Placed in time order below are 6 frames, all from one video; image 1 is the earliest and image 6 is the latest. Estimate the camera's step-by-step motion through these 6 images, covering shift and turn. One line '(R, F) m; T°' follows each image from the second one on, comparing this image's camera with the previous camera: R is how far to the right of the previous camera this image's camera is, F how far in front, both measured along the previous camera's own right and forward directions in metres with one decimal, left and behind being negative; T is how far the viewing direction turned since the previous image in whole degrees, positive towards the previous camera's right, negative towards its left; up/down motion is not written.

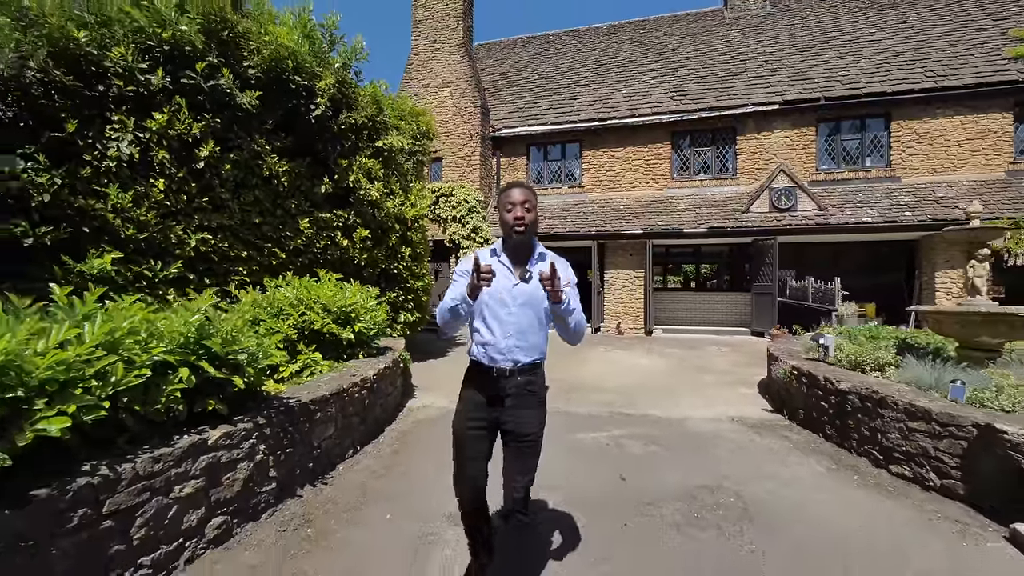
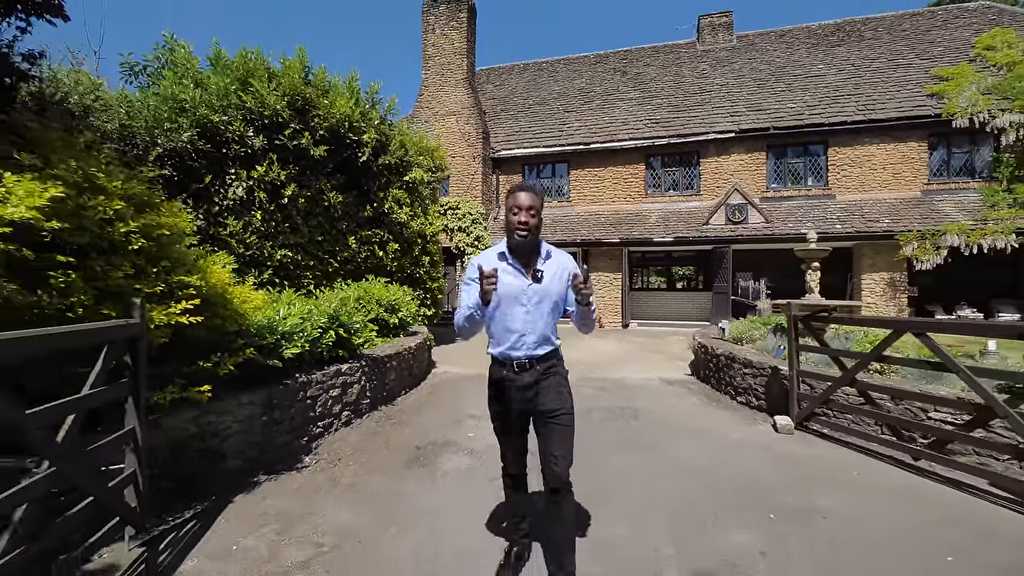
(+0.1, -2.5) m; 0°
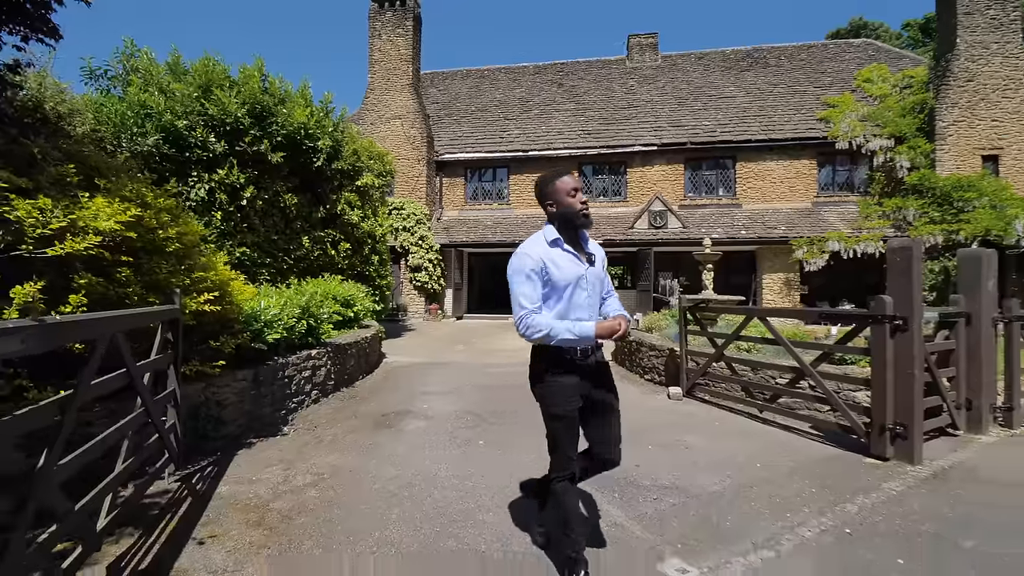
(-0.1, -1.1) m; +7°
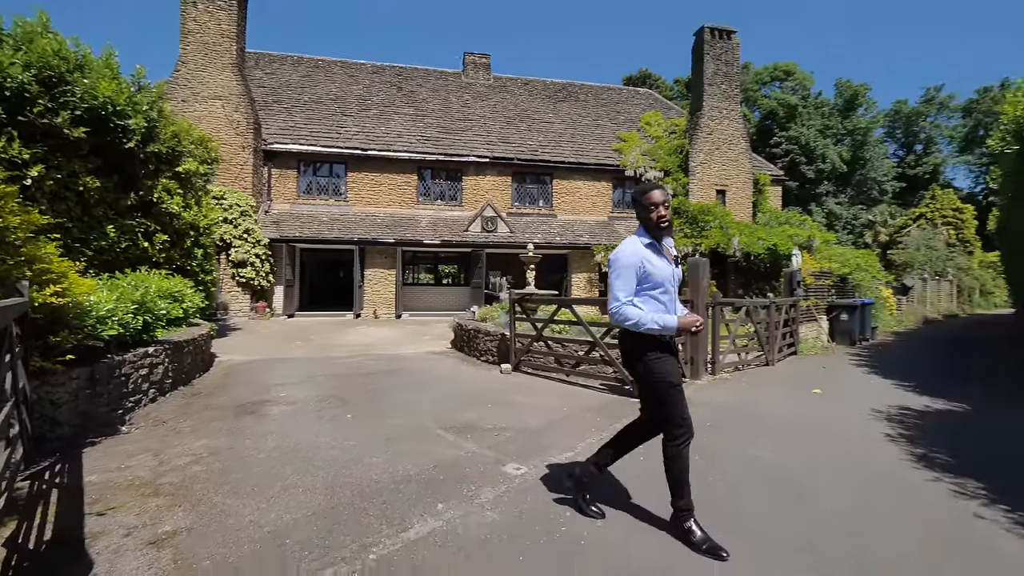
(-0.4, -0.9) m; +19°
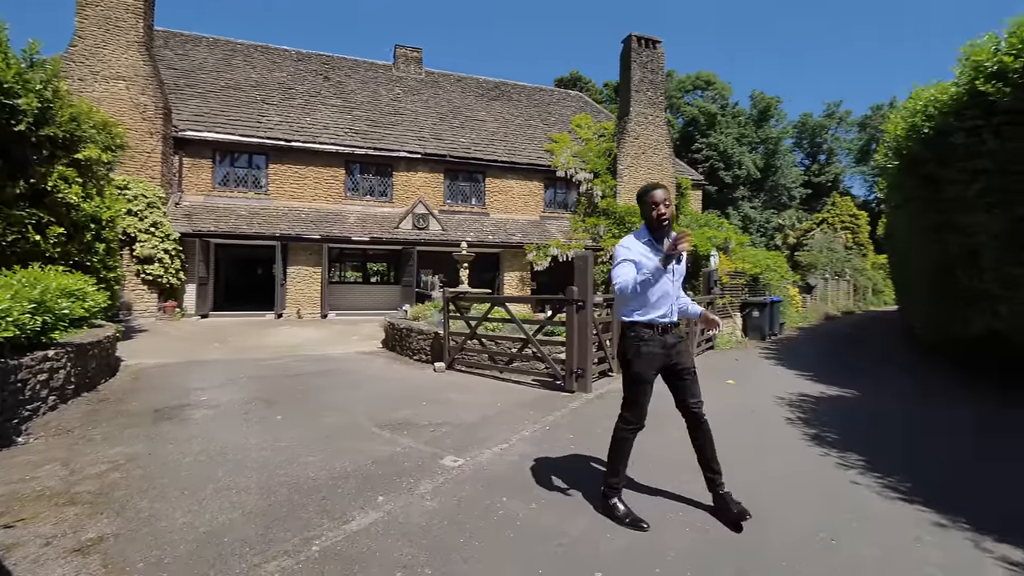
(0.0, -0.2) m; +8°
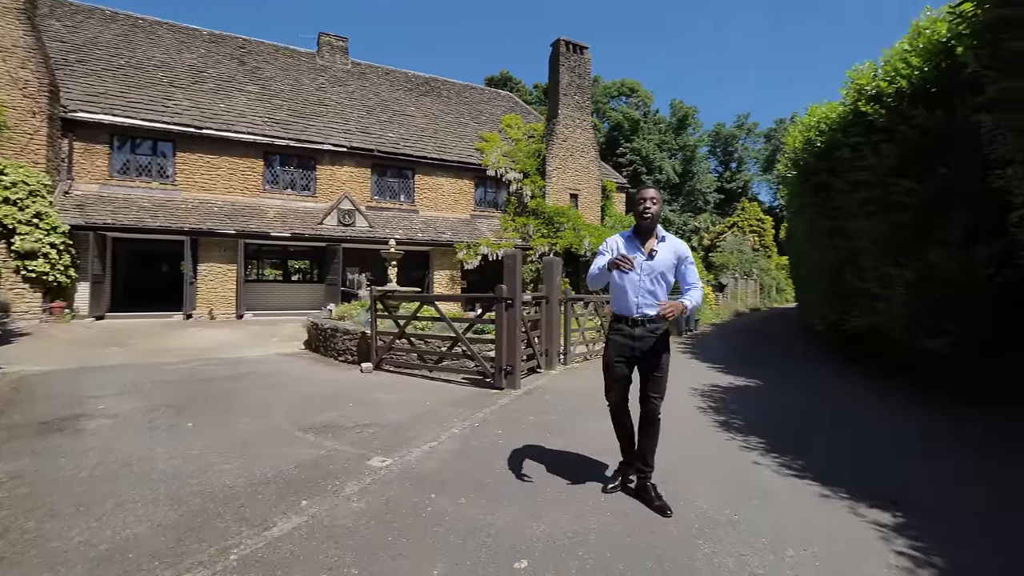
(0.0, -0.1) m; +8°
